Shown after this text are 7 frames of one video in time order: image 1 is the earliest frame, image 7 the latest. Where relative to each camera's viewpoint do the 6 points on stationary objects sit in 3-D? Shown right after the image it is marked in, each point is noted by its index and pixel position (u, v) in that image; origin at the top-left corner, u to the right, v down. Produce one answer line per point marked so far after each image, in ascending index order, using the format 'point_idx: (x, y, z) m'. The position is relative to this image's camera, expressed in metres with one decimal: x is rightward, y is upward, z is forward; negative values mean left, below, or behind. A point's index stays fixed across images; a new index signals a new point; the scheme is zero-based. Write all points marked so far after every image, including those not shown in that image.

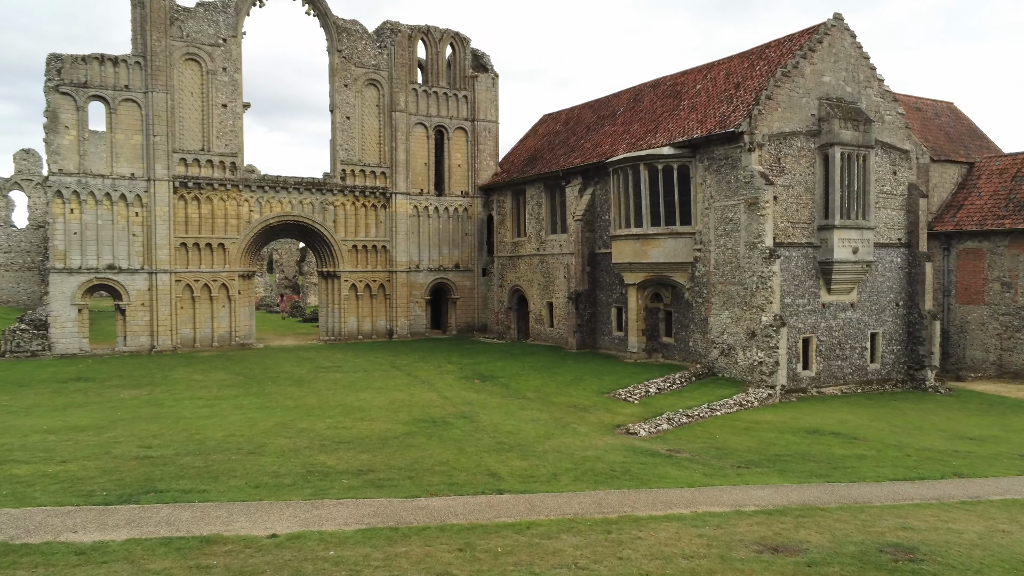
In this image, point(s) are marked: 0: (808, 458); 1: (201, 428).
0: (+5.0, -2.8, +12.5) m
1: (-5.4, -2.4, +12.9) m
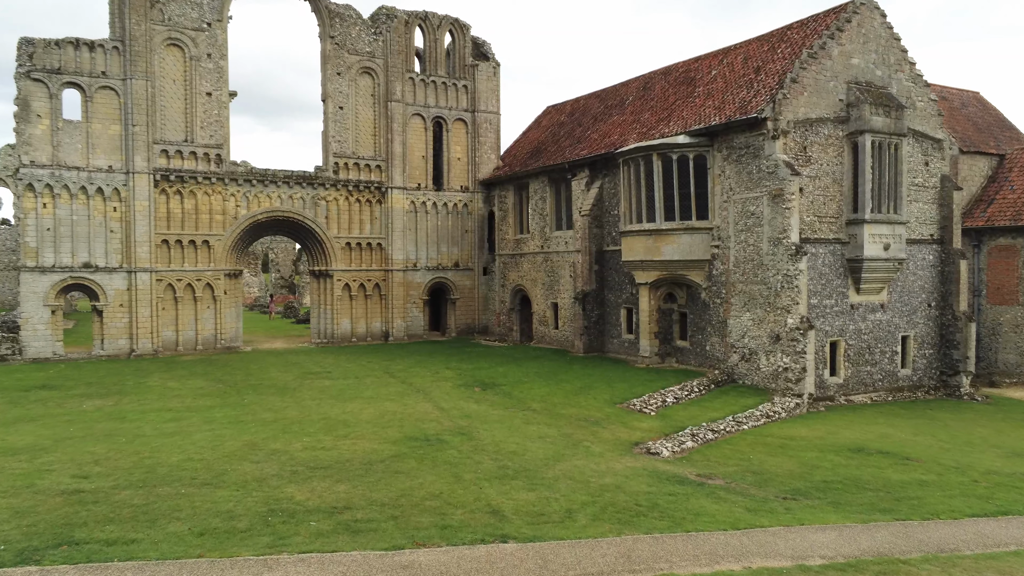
0: (+5.0, -2.8, +10.7) m
1: (-5.3, -2.4, +11.2) m
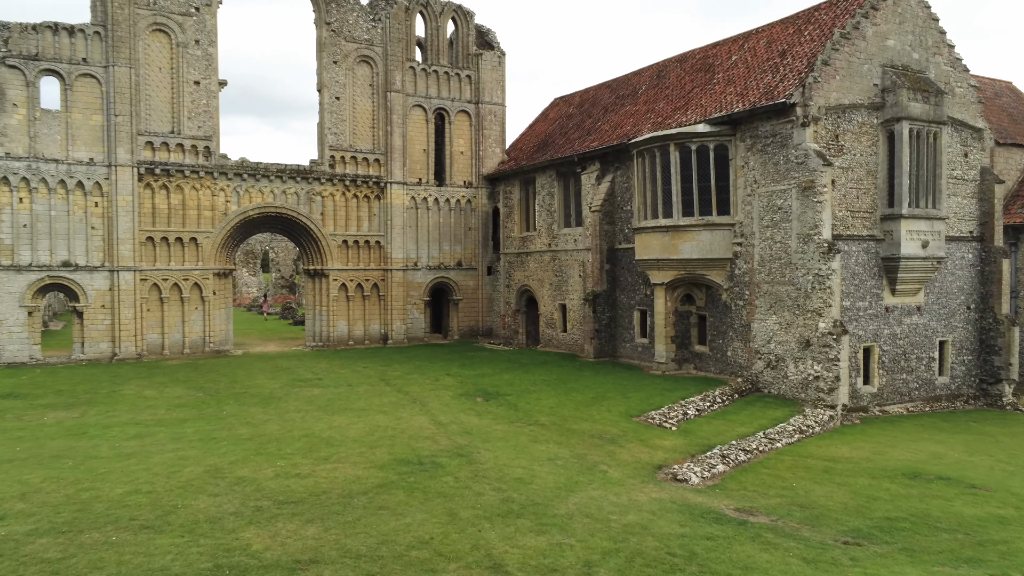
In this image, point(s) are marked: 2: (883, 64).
0: (+5.1, -2.9, +9.0) m
1: (-5.2, -2.4, +9.5) m
2: (+9.8, +6.0, +19.8) m
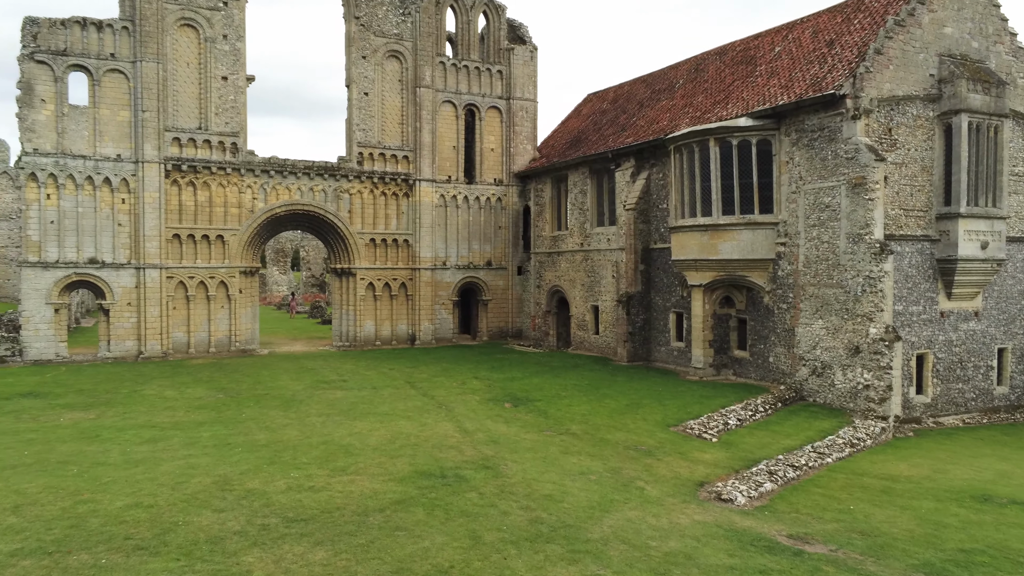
0: (+5.4, -2.9, +8.0) m
1: (-4.9, -2.4, +9.0) m
2: (+10.7, +5.9, +18.6) m
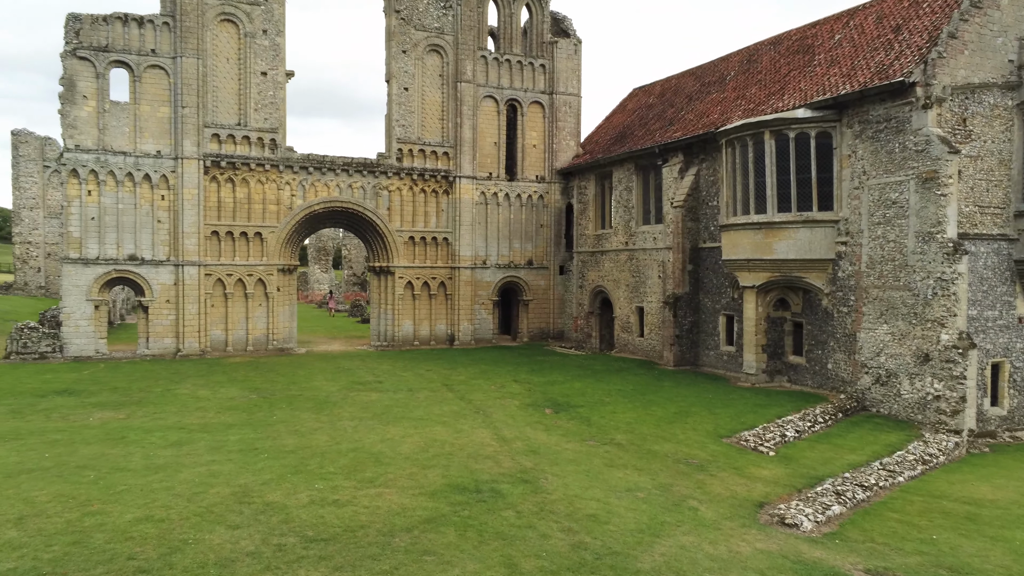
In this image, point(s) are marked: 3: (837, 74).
0: (+5.8, -2.9, +6.9) m
1: (-4.5, -2.4, +8.4) m
2: (+11.7, +5.8, +17.2) m
3: (+8.3, +5.5, +19.1) m
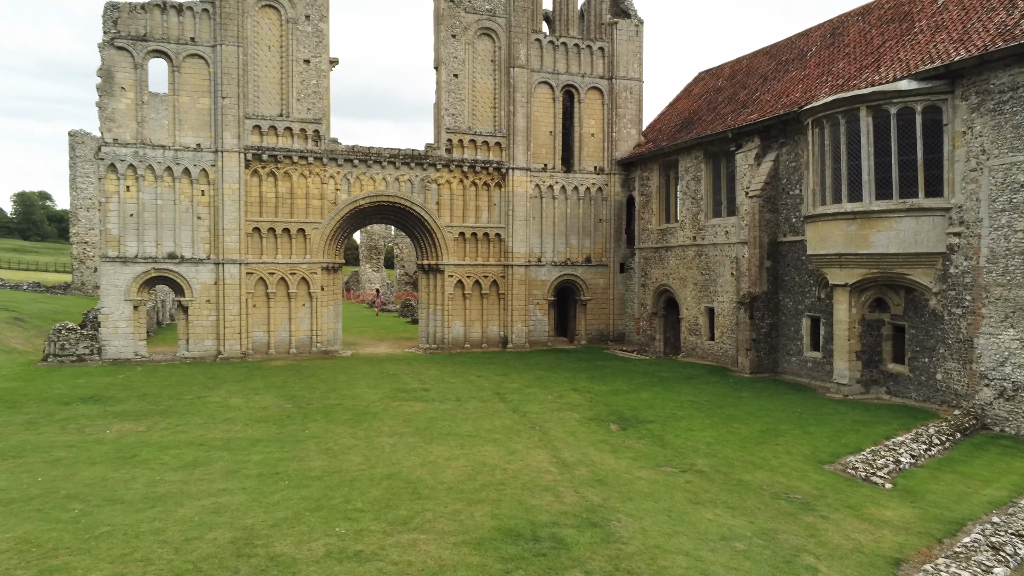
0: (+6.3, -2.9, +4.6) m
1: (-3.8, -2.4, +6.8) m
2: (+12.9, +5.8, +14.4) m
3: (+9.7, +5.5, +16.6) m
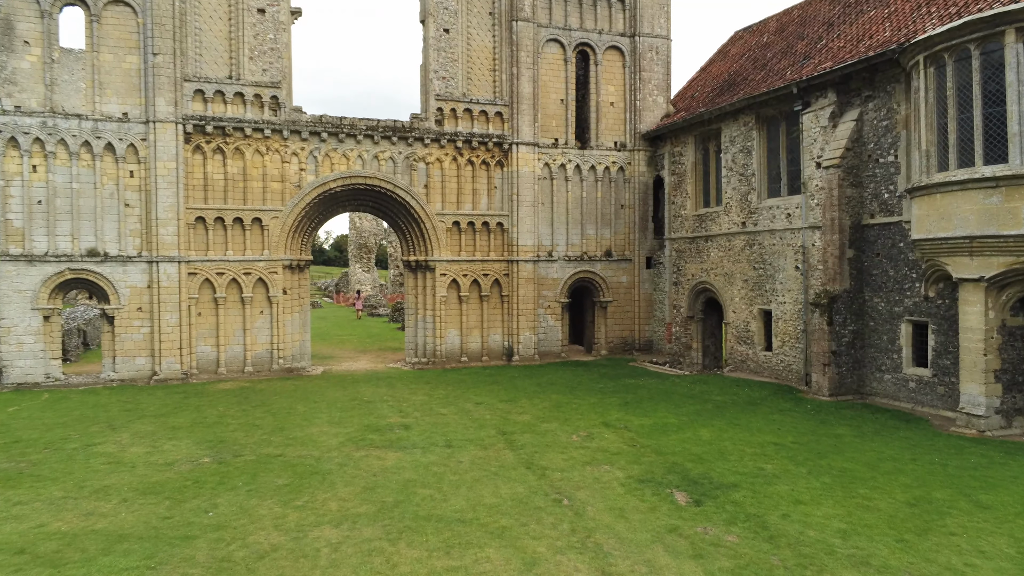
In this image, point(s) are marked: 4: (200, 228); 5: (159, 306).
0: (+6.4, -2.8, -0.1) m
1: (-3.7, -2.4, +2.1) m
2: (+13.0, +6.0, +9.7) m
3: (+9.8, +5.6, +11.9) m
4: (-8.2, +1.6, +19.7) m
5: (-9.0, -0.5, +19.0) m
